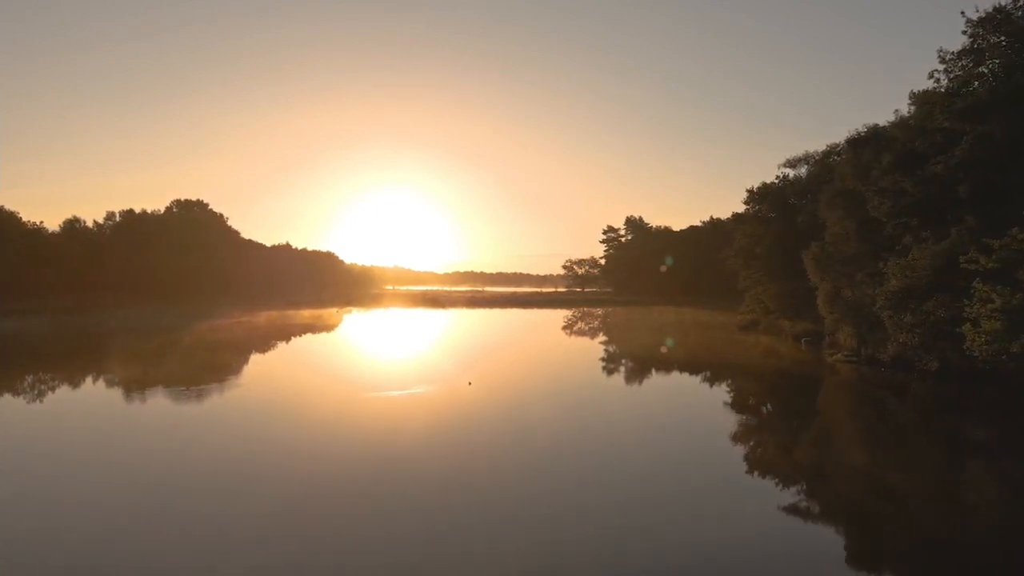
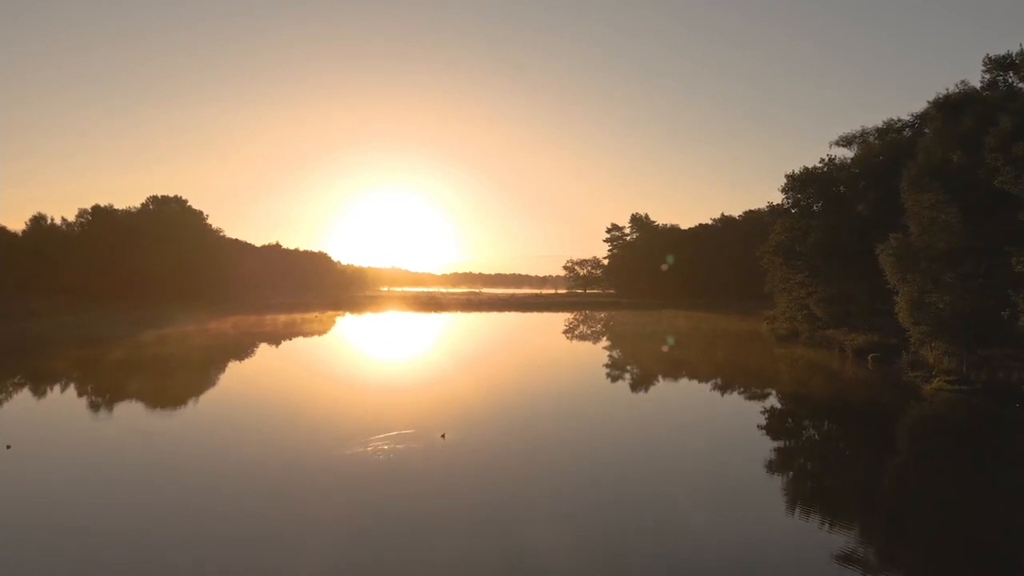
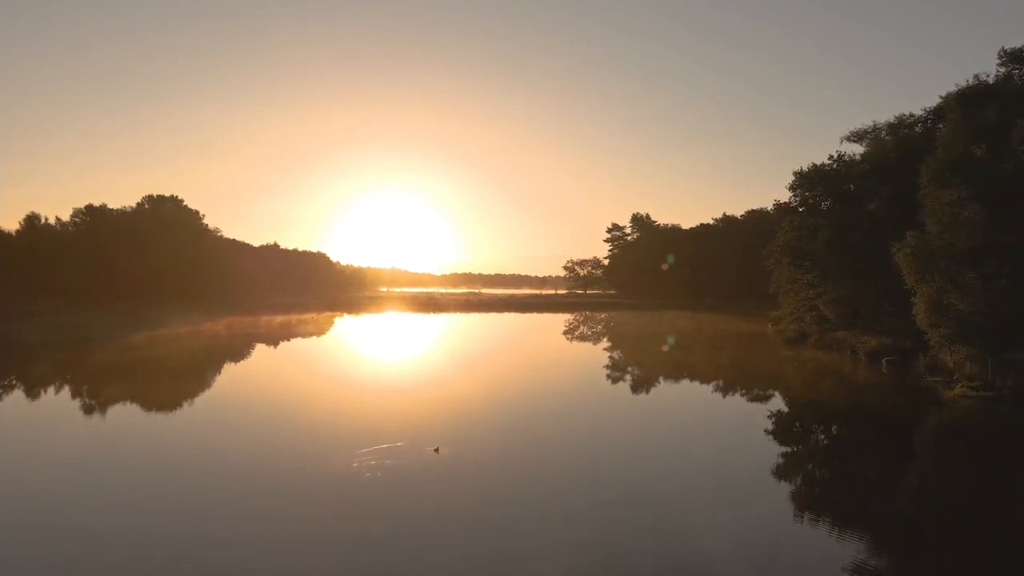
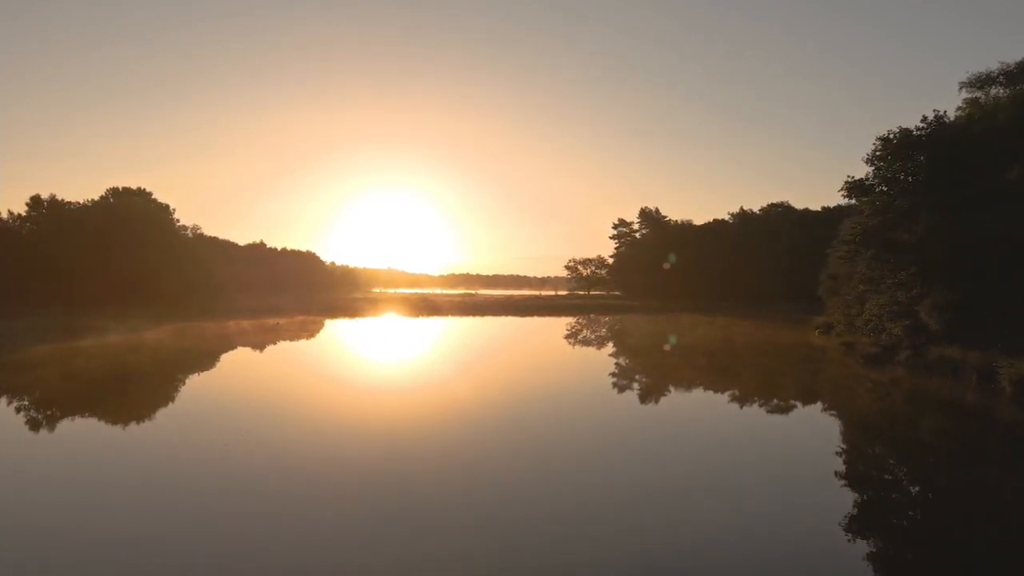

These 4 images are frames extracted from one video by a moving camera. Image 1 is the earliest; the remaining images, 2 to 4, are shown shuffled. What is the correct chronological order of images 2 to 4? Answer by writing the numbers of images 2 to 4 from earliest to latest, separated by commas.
2, 3, 4
